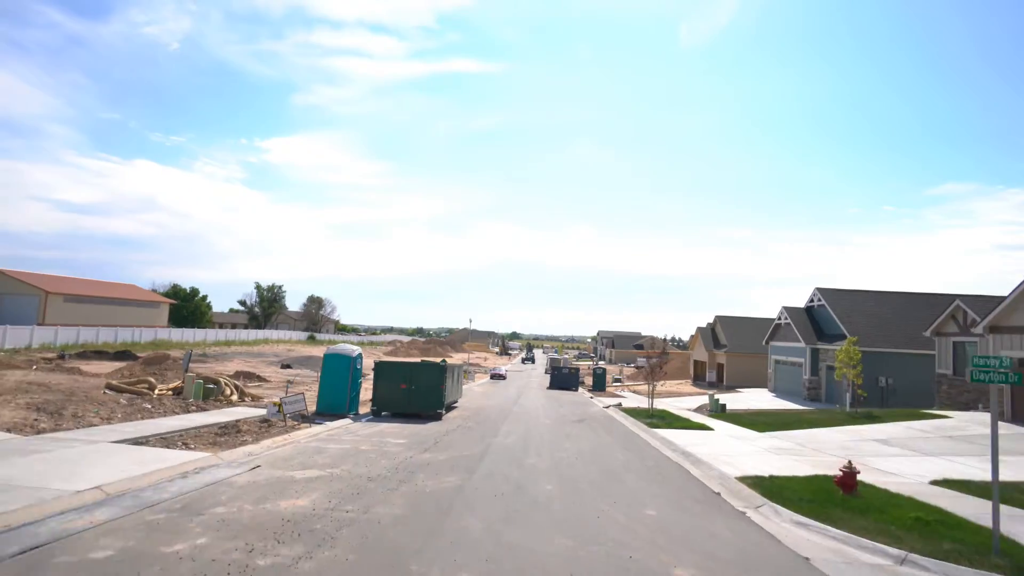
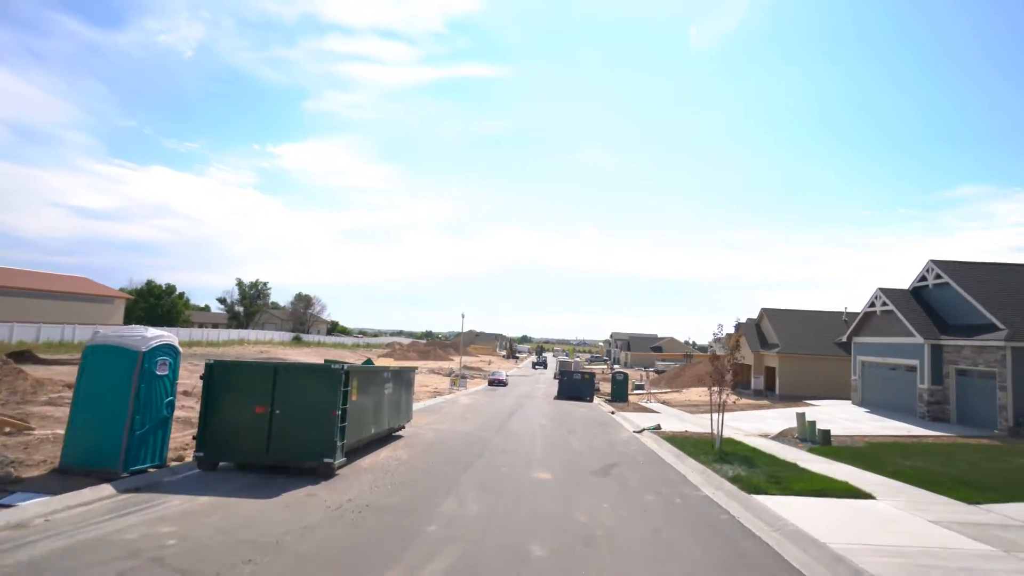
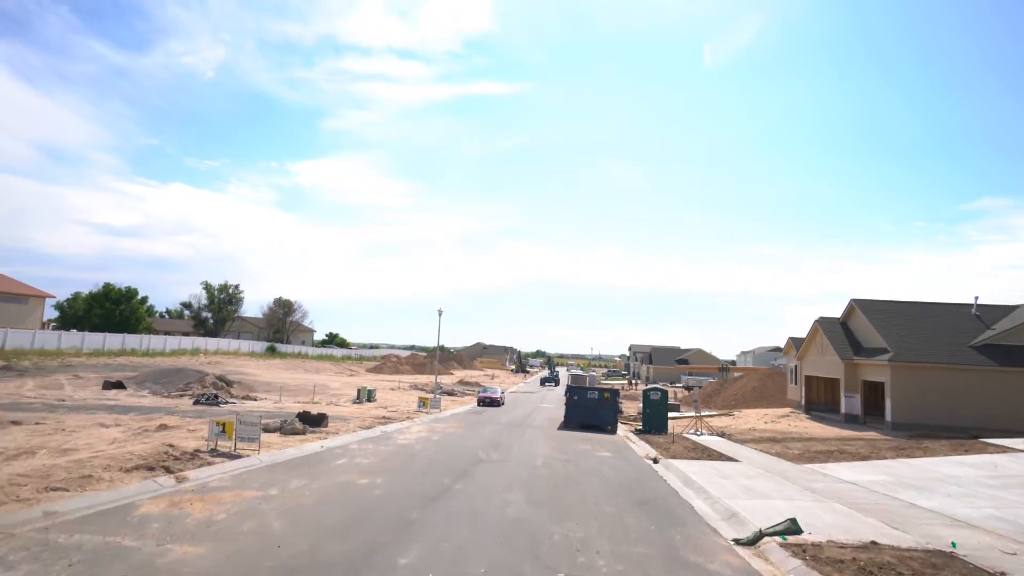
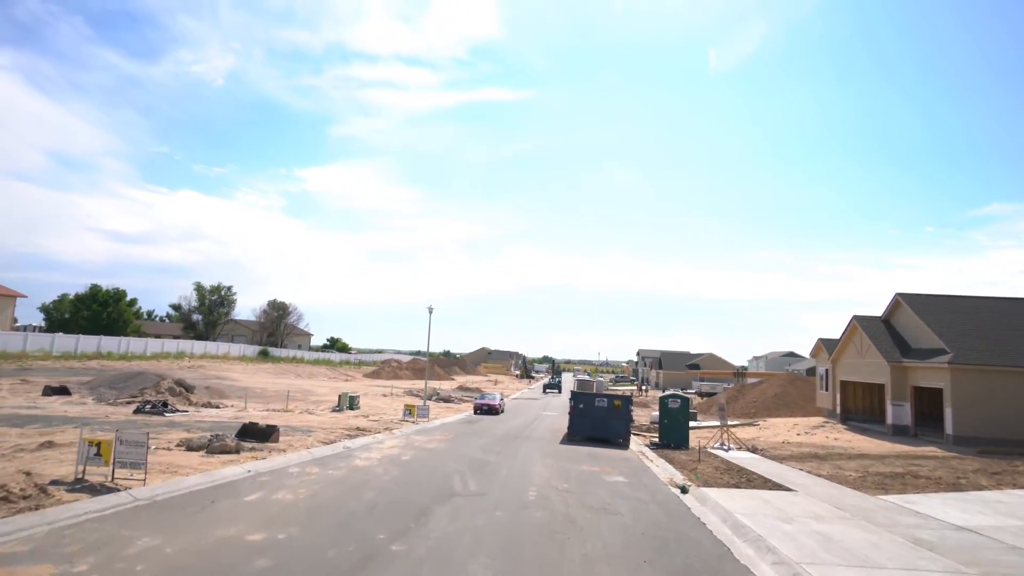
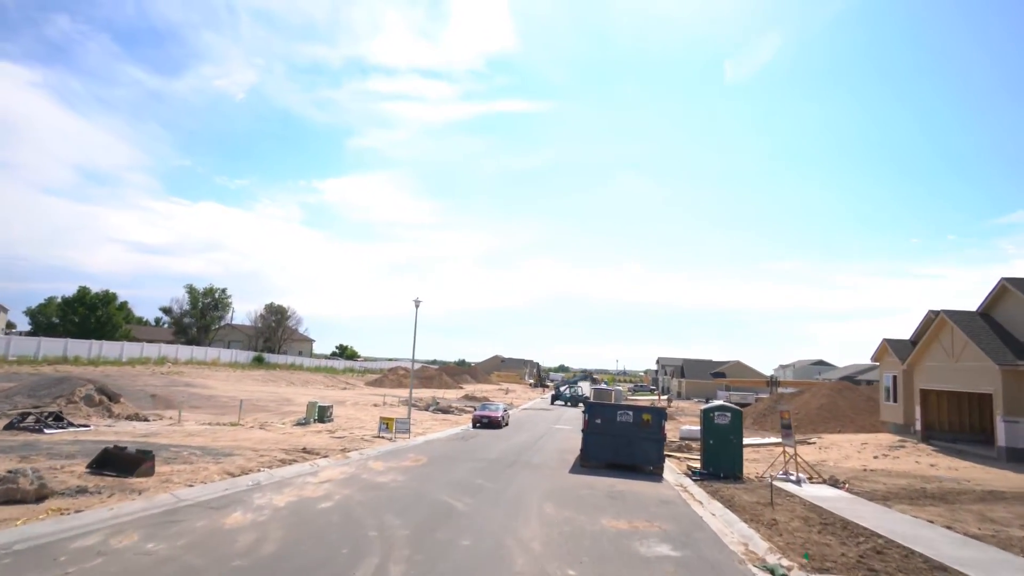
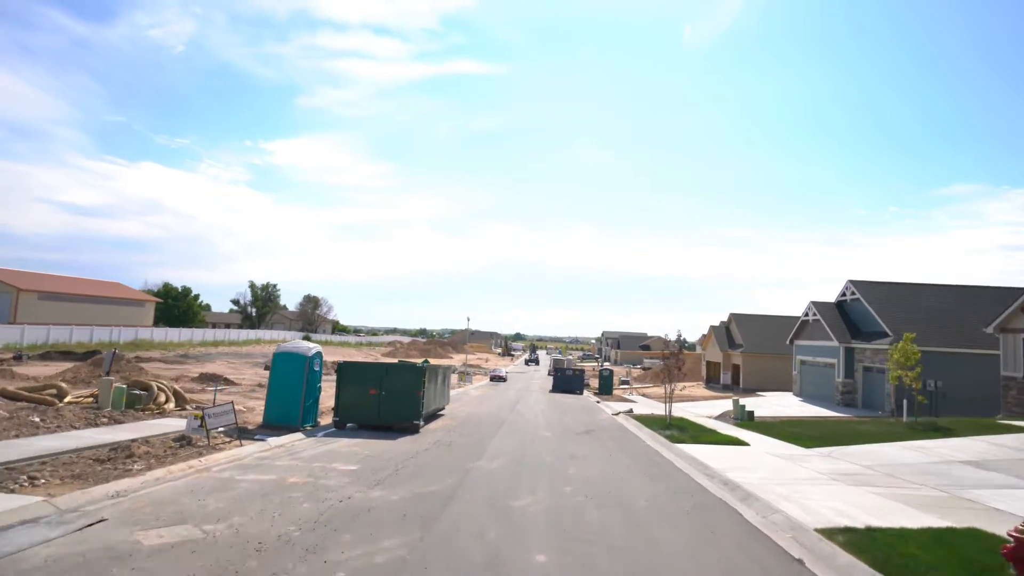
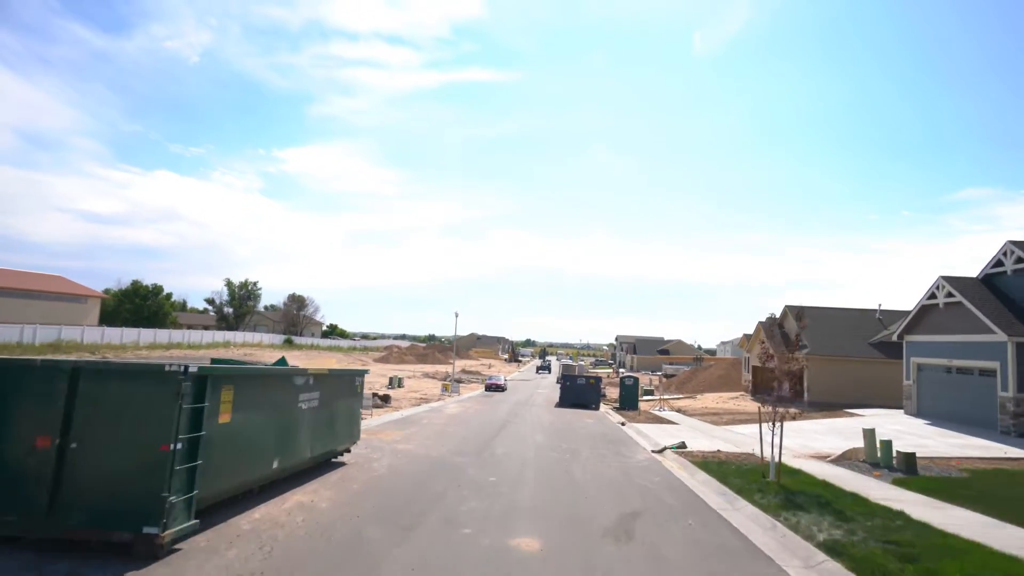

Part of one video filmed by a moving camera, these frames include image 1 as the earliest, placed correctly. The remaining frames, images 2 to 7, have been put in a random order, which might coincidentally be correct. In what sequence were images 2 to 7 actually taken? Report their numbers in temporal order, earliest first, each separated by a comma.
6, 2, 7, 3, 4, 5
